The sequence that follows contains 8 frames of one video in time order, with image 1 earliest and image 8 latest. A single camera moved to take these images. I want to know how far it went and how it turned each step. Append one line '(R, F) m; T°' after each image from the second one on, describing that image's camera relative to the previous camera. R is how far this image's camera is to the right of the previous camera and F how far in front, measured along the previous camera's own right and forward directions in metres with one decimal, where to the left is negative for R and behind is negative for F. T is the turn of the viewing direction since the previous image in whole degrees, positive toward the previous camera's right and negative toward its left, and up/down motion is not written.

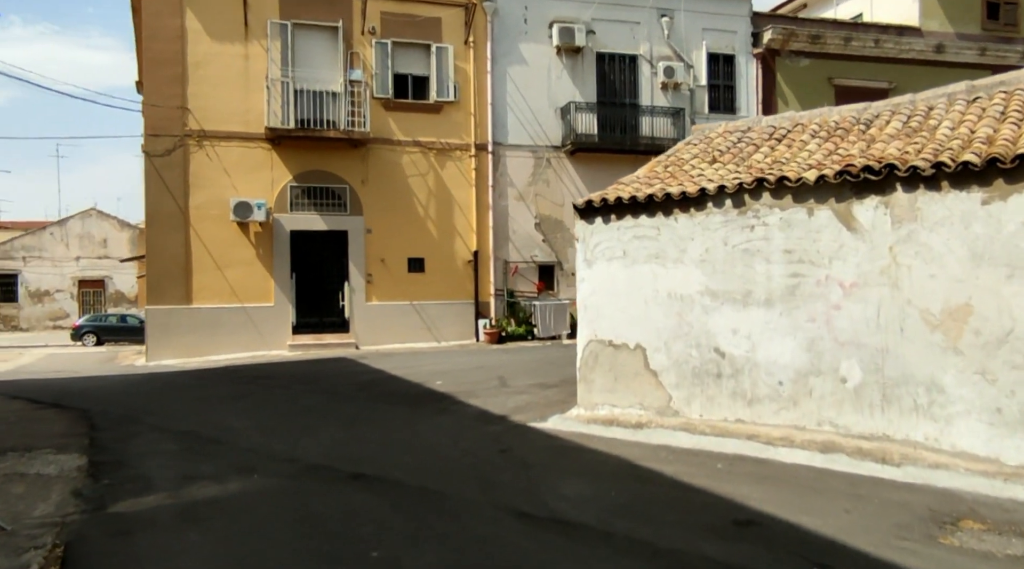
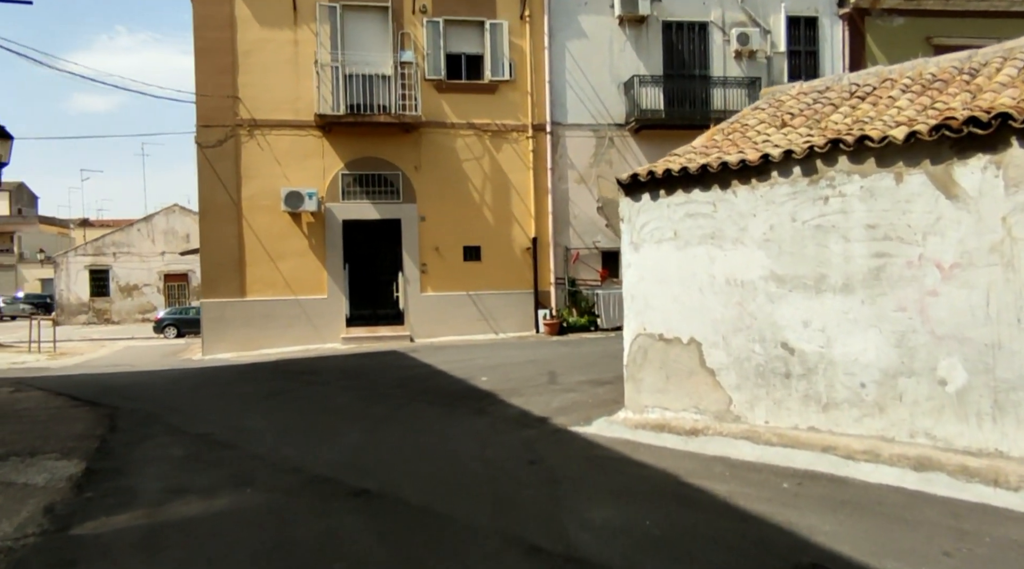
(+0.4, +1.0) m; -6°
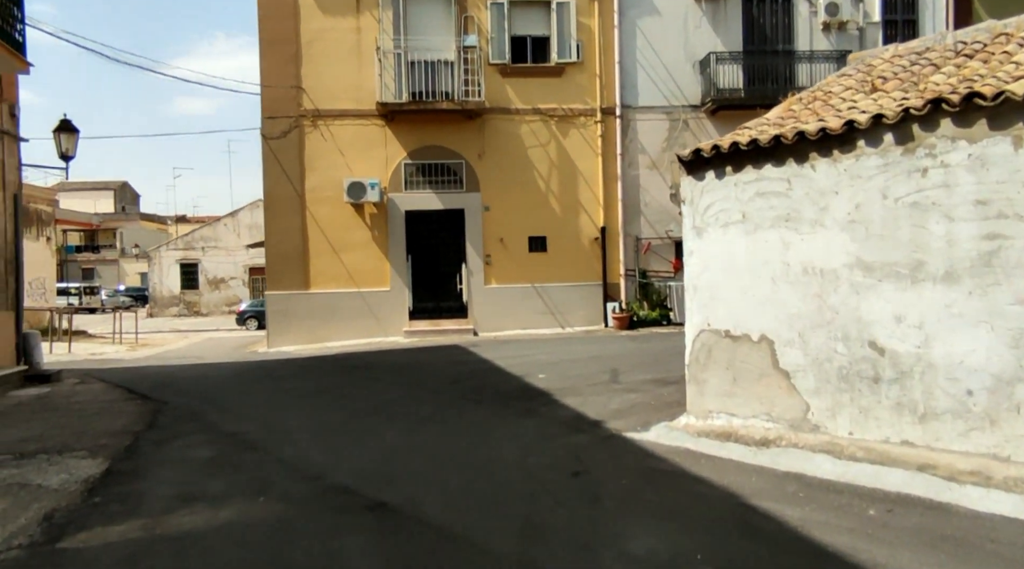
(+0.3, +0.7) m; -6°
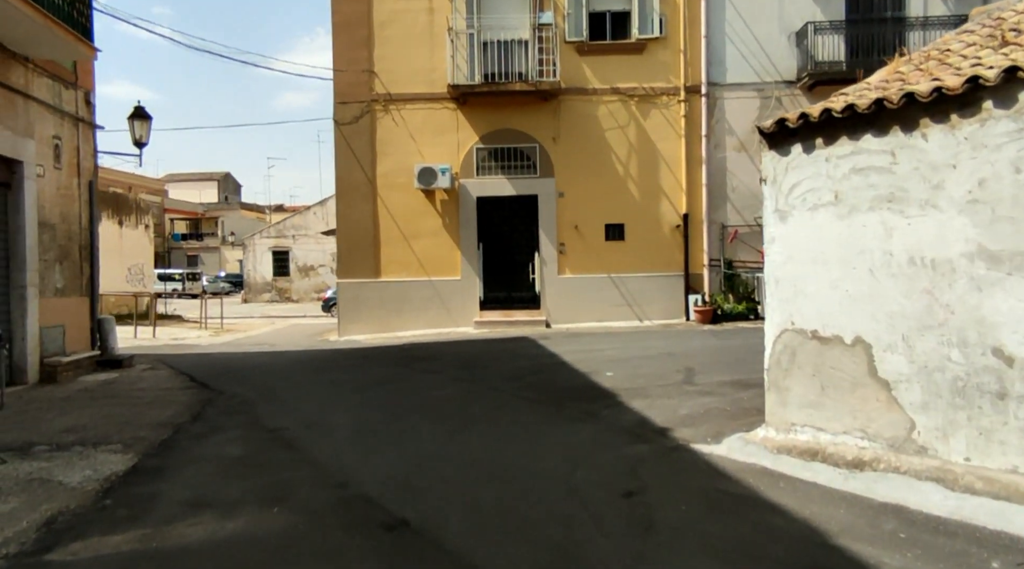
(+0.3, +0.7) m; -7°
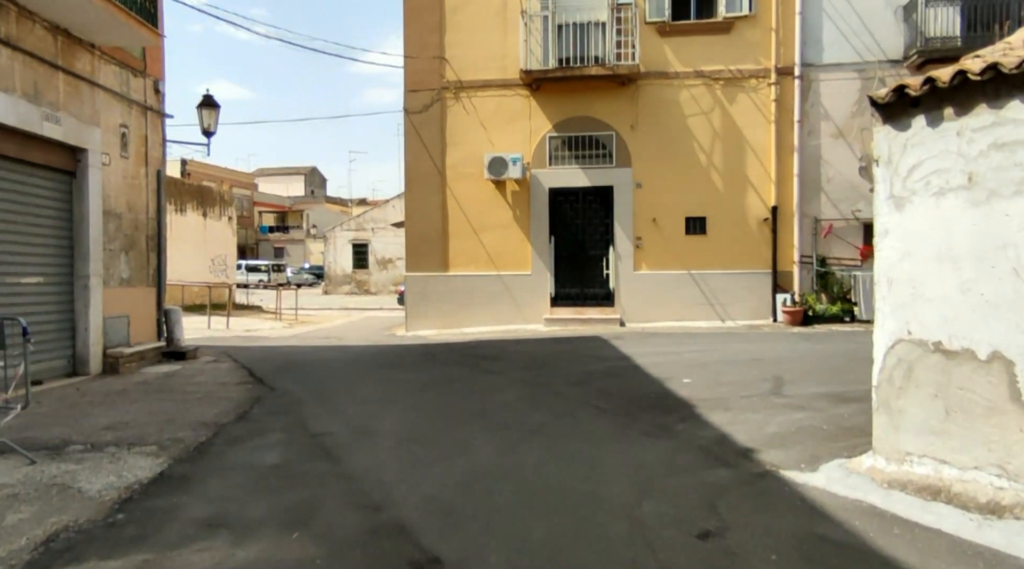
(+0.1, +0.7) m; -6°
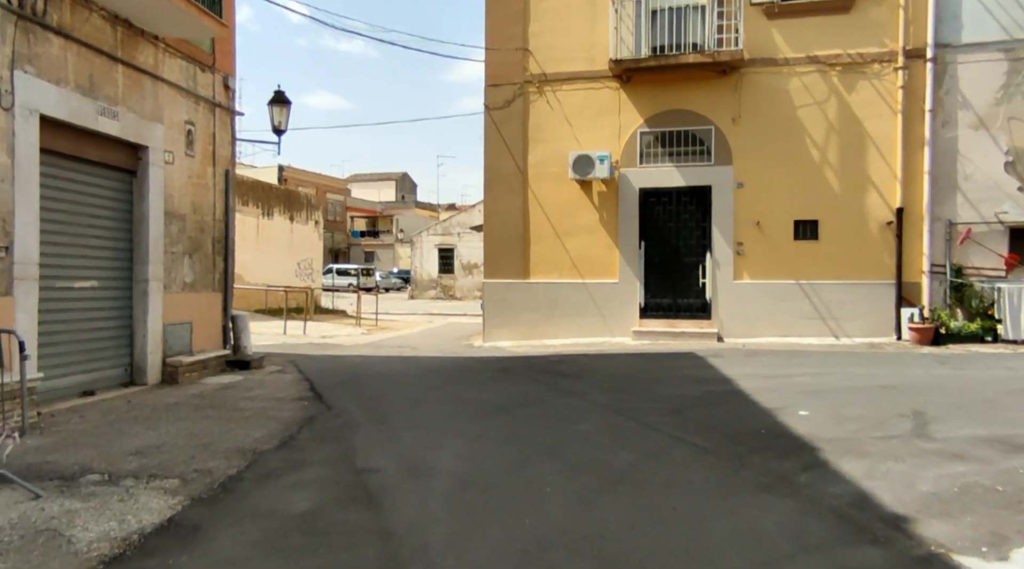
(0.0, +1.1) m; -6°
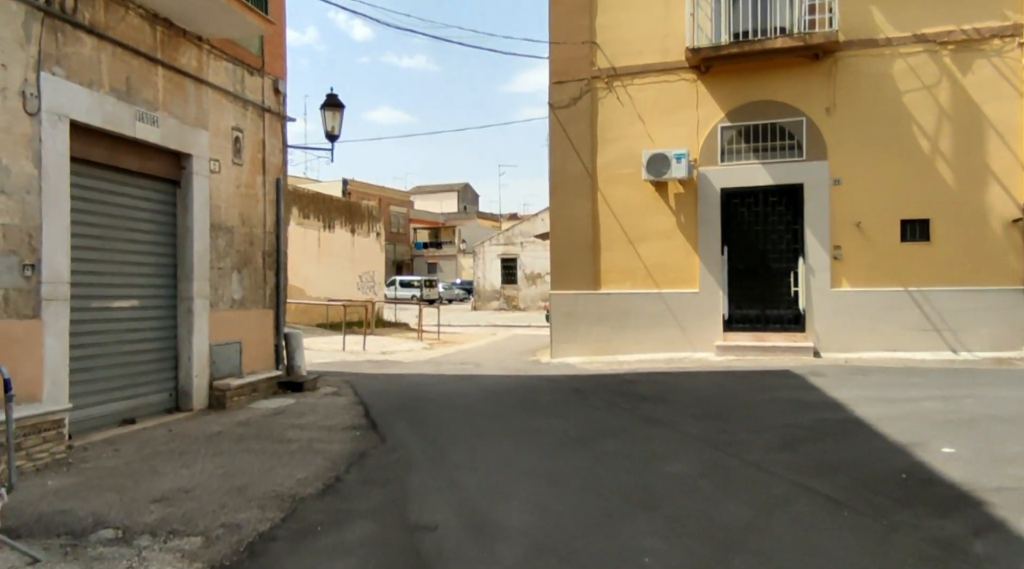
(-0.1, +1.0) m; -5°
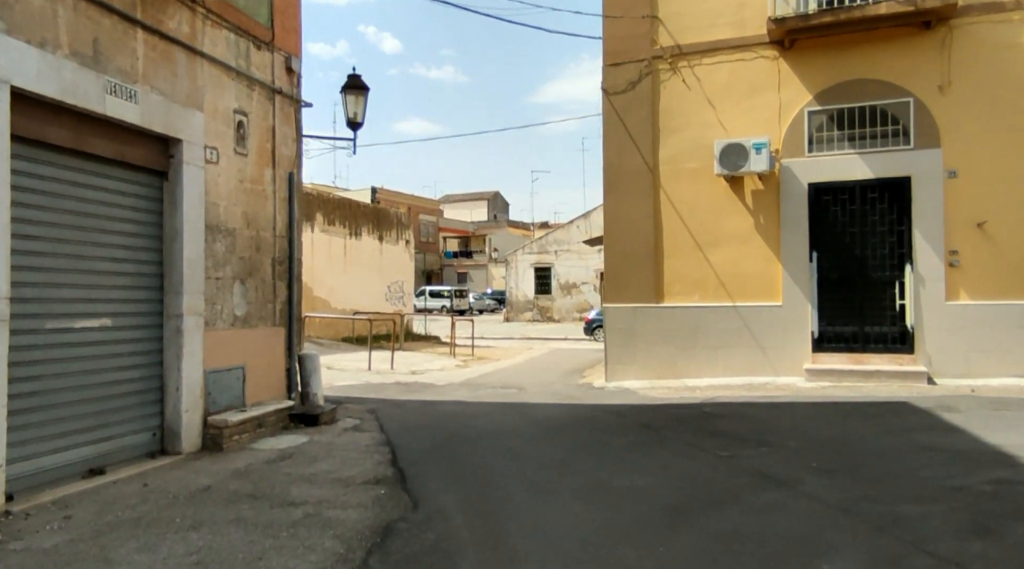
(-0.3, +1.8) m; -2°
